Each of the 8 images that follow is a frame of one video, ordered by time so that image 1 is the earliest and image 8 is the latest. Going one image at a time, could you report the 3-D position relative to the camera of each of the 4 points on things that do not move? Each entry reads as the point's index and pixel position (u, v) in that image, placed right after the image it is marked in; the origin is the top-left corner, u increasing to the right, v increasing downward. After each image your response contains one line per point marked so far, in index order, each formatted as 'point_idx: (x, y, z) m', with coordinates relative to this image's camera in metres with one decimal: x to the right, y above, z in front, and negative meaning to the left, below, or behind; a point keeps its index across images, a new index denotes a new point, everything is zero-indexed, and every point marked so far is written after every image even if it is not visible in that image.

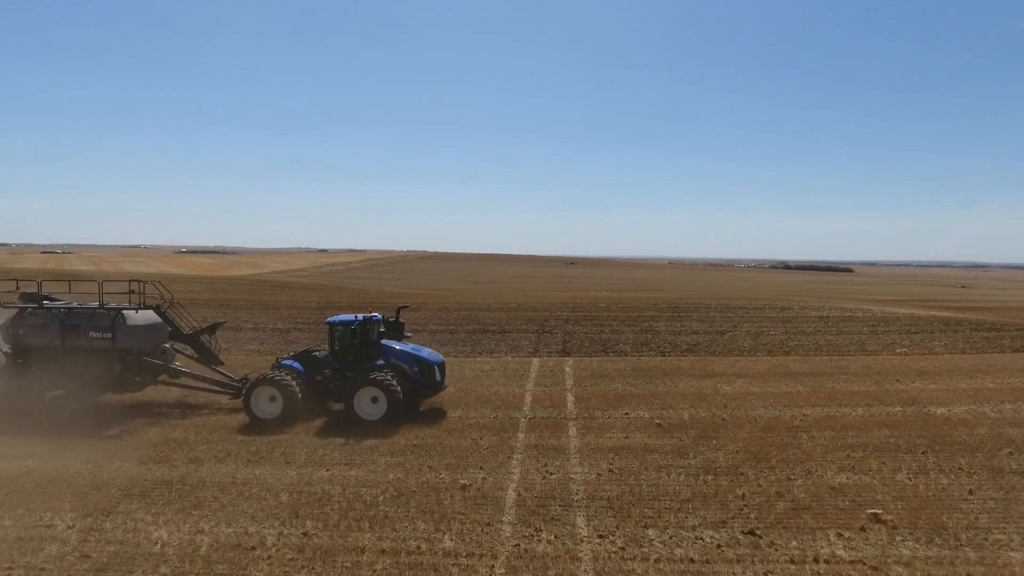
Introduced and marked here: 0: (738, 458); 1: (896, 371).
0: (+3.3, -2.5, +10.0) m
1: (+8.9, -1.9, +15.7) m
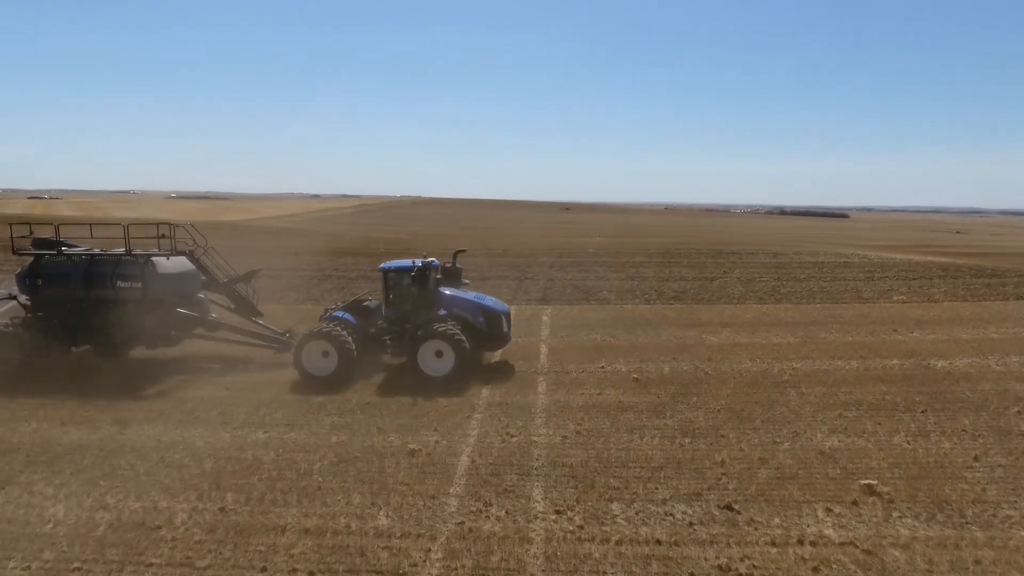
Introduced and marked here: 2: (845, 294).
0: (+2.8, -1.7, +9.0) m
1: (+8.3, -0.7, +14.8) m
2: (+9.1, -0.2, +18.4) m
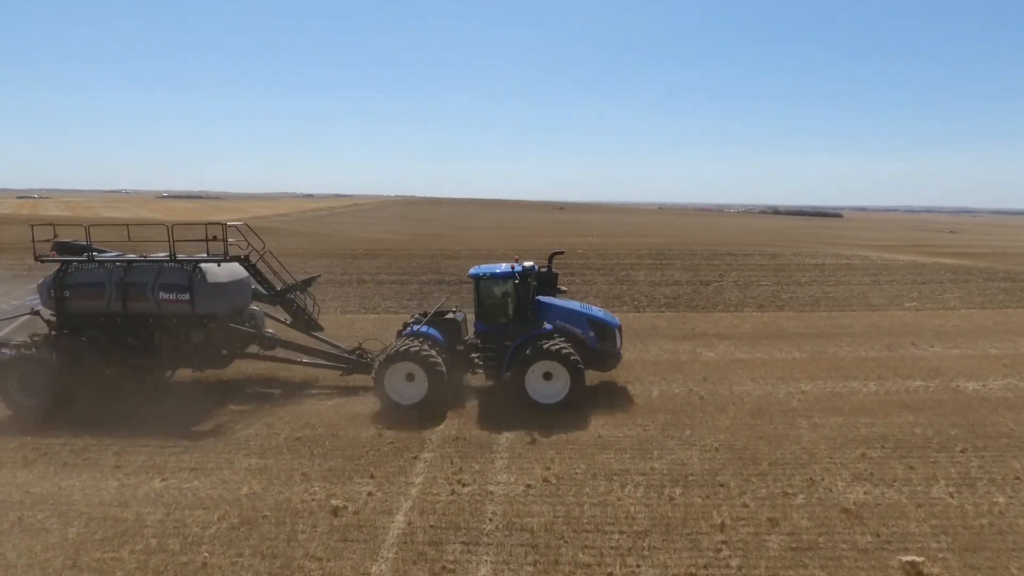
0: (+2.3, -1.9, +7.5) m
1: (+7.8, -0.9, +13.2) m
2: (+8.5, -0.3, +16.9) m
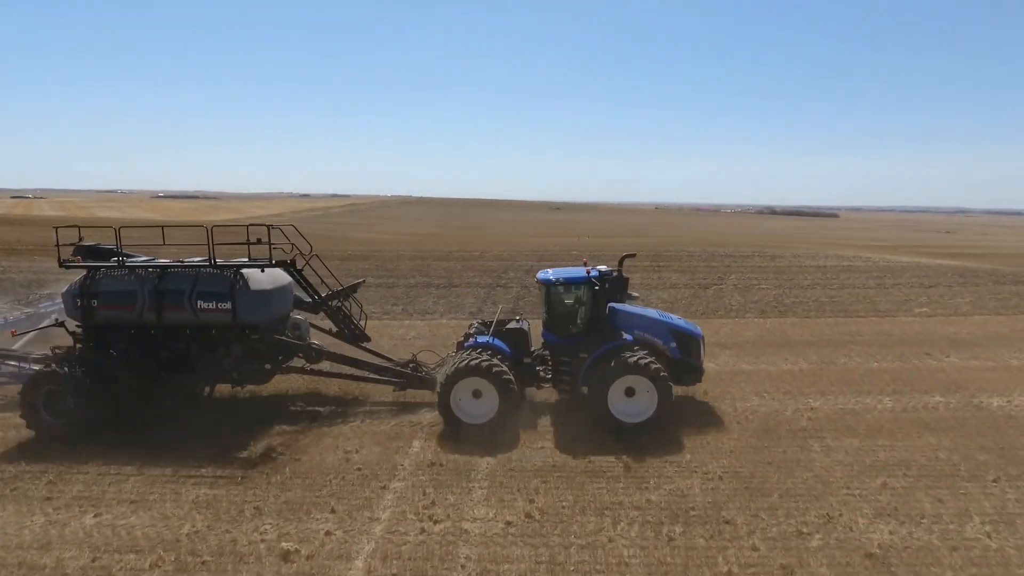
0: (+2.1, -2.0, +6.7) m
1: (+7.6, -1.0, +12.5) m
2: (+8.3, -0.4, +16.1) m
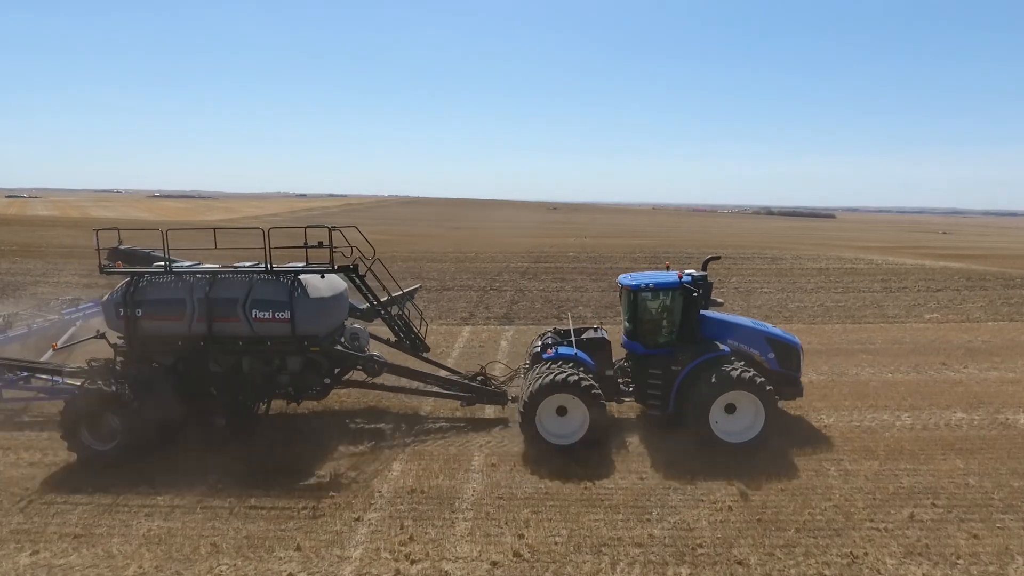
0: (+2.0, -2.1, +6.0) m
1: (+7.4, -1.1, +11.8) m
2: (+8.1, -0.5, +15.5) m
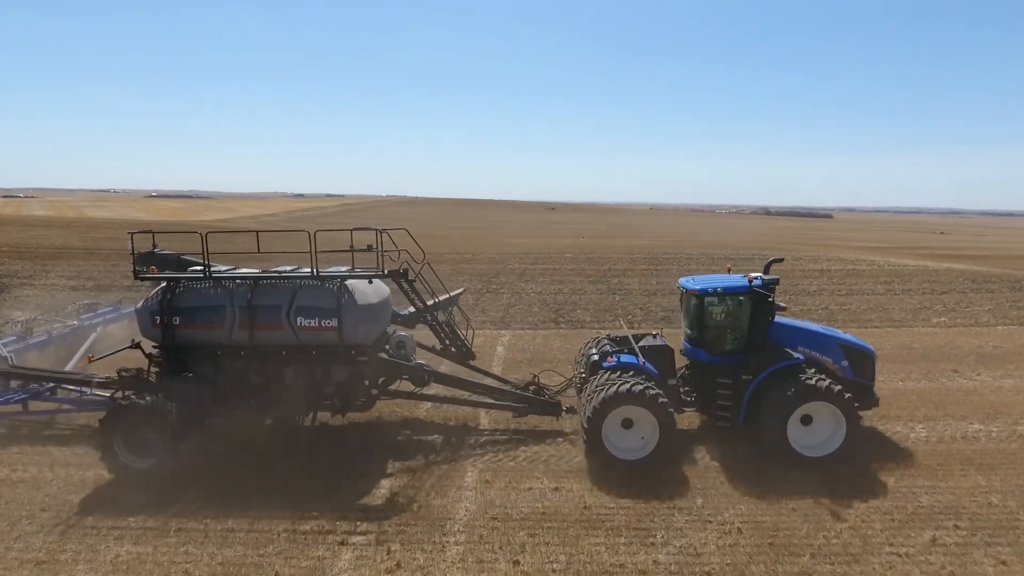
0: (+1.9, -2.2, +5.6) m
1: (+7.4, -1.1, +11.4) m
2: (+8.0, -0.6, +15.1) m
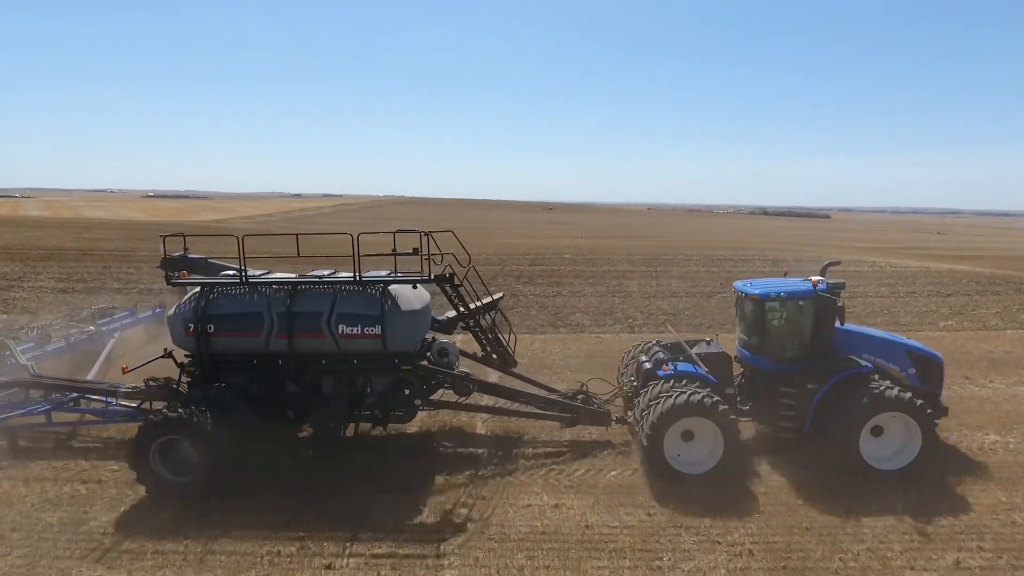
0: (+1.9, -2.2, +5.3) m
1: (+7.3, -1.2, +11.1) m
2: (+8.0, -0.6, +14.8) m
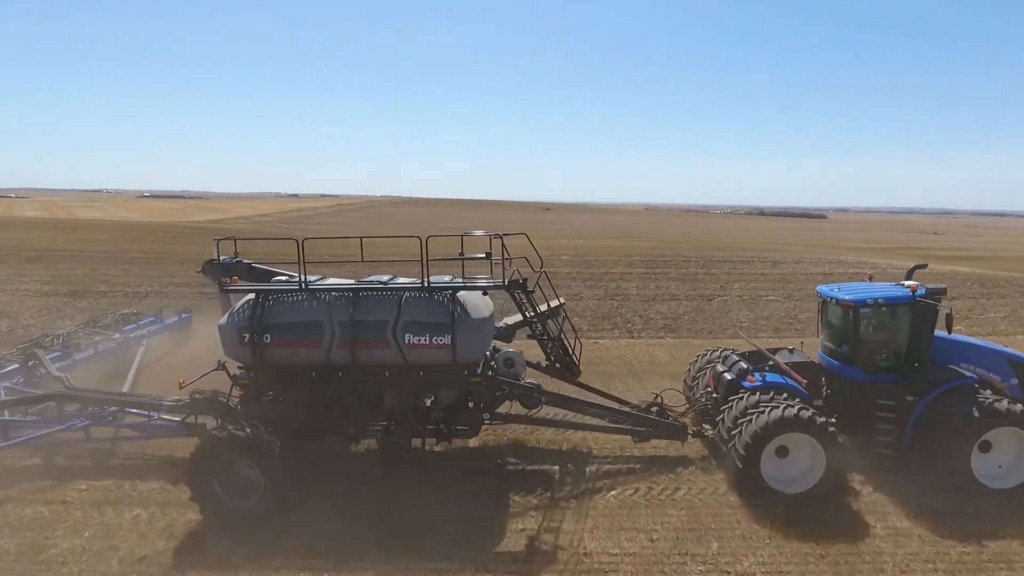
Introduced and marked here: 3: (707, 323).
0: (+1.9, -2.3, +5.0) m
1: (+7.3, -1.3, +10.9) m
2: (+8.0, -0.7, +14.5) m
3: (+4.4, -0.7, +15.2) m
